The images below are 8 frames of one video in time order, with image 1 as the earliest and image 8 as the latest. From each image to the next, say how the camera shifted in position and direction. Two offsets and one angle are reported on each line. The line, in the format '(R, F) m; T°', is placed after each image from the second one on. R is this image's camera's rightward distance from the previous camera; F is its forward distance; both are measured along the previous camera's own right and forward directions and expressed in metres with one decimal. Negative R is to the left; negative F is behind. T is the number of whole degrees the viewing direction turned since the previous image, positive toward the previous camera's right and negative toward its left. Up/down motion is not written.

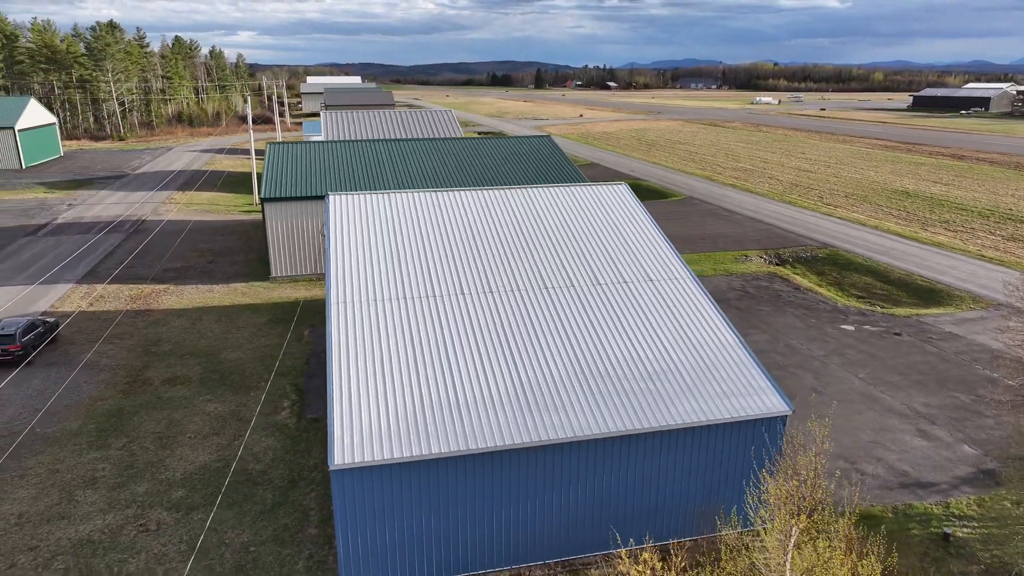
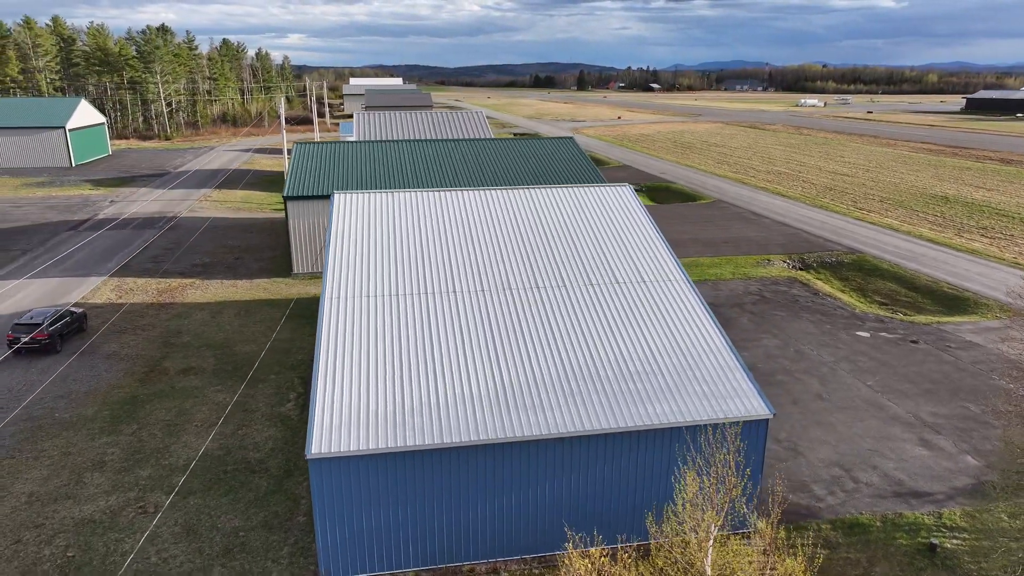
(+1.0, -0.2) m; -3°
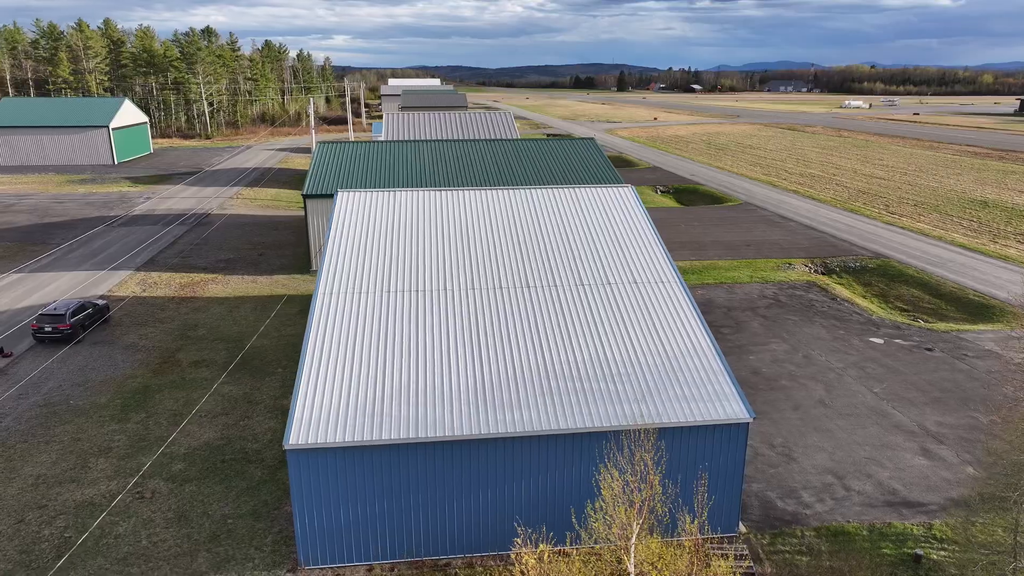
(+1.0, -0.1) m; -3°
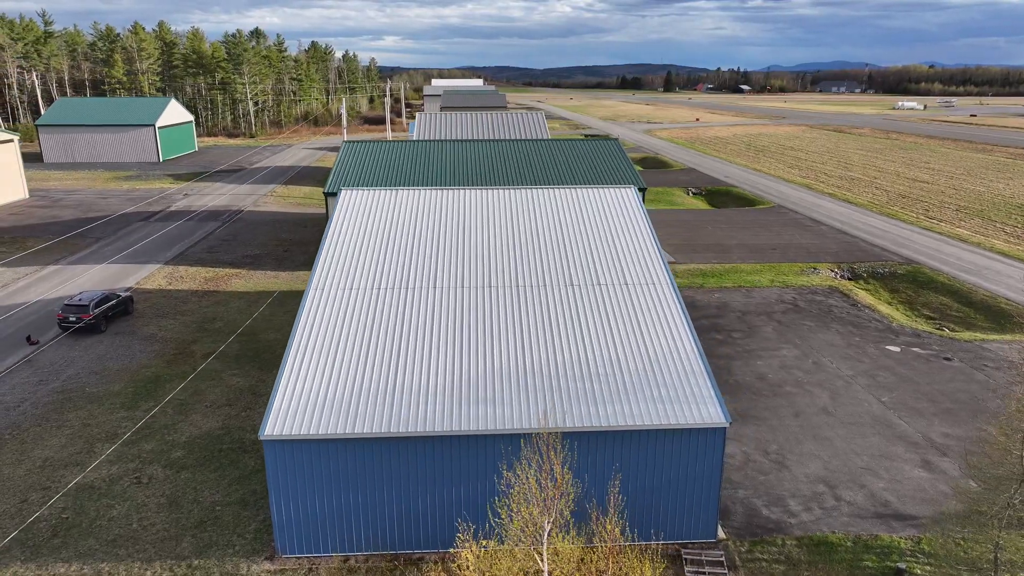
(+1.1, 0.0) m; -3°
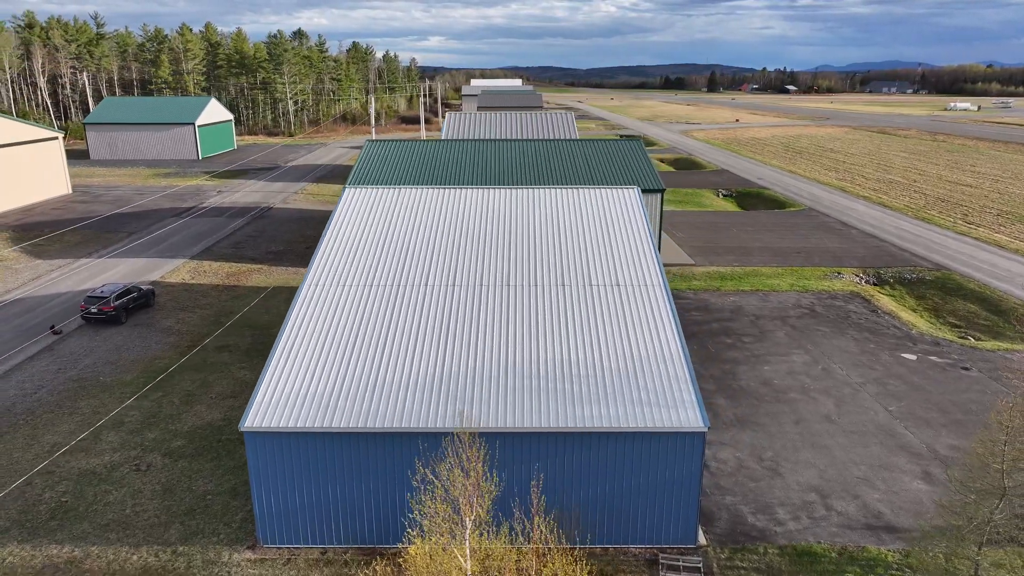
(+1.0, 0.0) m; -3°
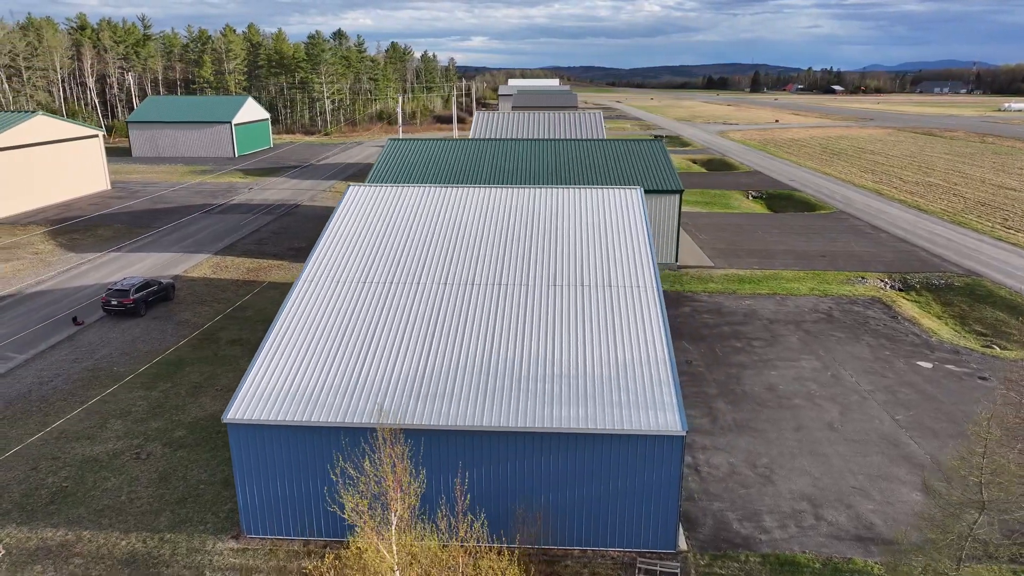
(+0.9, 0.0) m; -3°
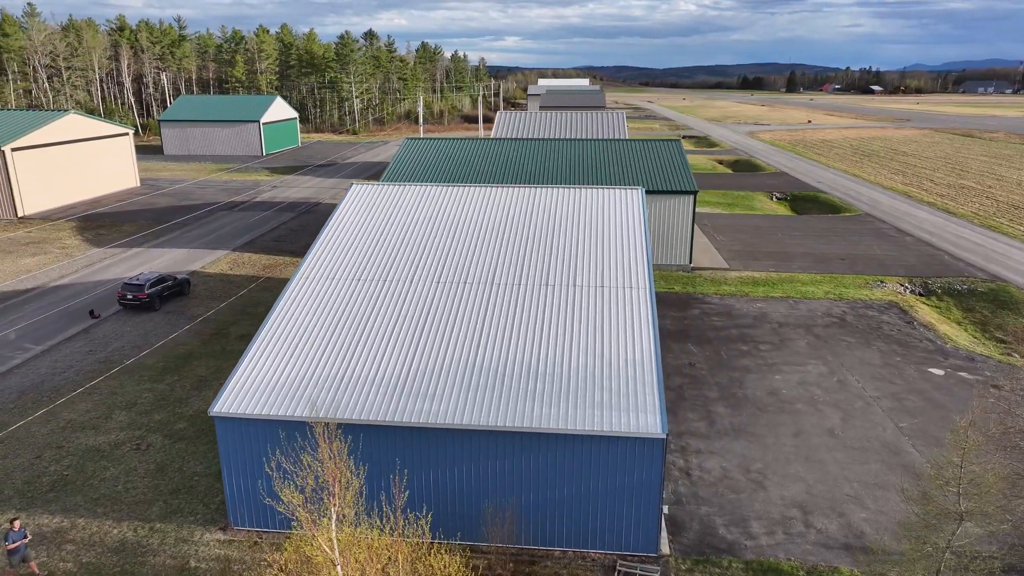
(+0.8, 0.0) m; -2°
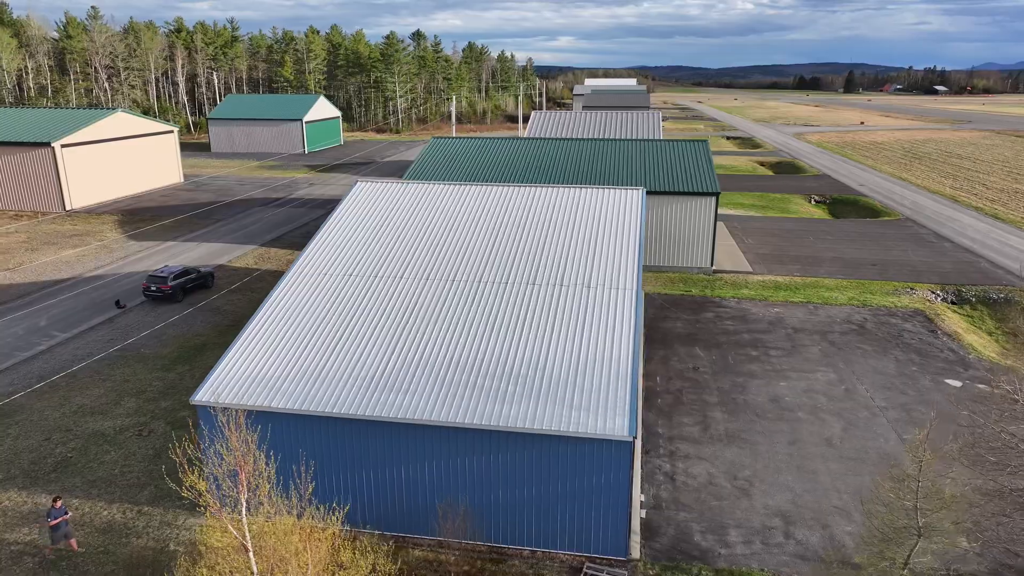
(+1.2, 0.0) m; -4°
